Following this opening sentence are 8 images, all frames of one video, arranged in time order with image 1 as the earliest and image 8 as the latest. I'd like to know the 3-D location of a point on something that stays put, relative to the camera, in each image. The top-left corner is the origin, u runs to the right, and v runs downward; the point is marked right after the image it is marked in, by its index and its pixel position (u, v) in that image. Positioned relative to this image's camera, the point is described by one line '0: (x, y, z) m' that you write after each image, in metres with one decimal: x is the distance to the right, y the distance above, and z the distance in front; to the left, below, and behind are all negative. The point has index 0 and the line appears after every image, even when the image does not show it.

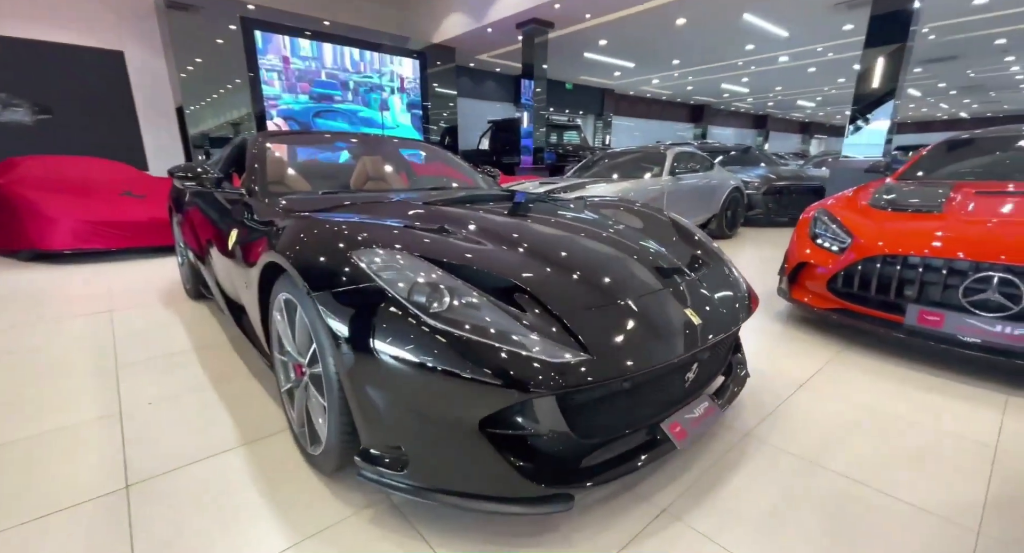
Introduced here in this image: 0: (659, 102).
0: (+5.6, +6.5, +16.6) m
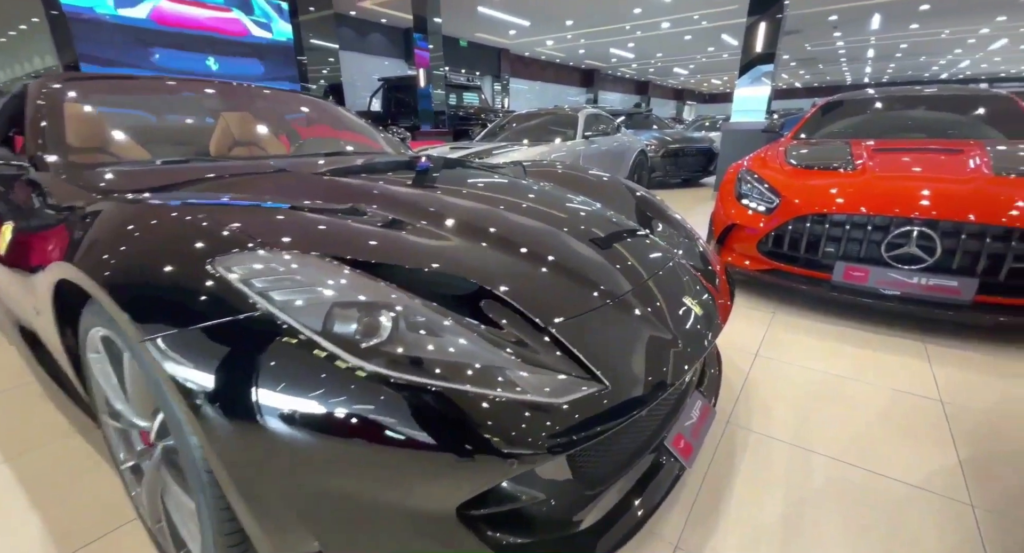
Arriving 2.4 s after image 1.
0: (+1.6, +7.9, +16.6) m
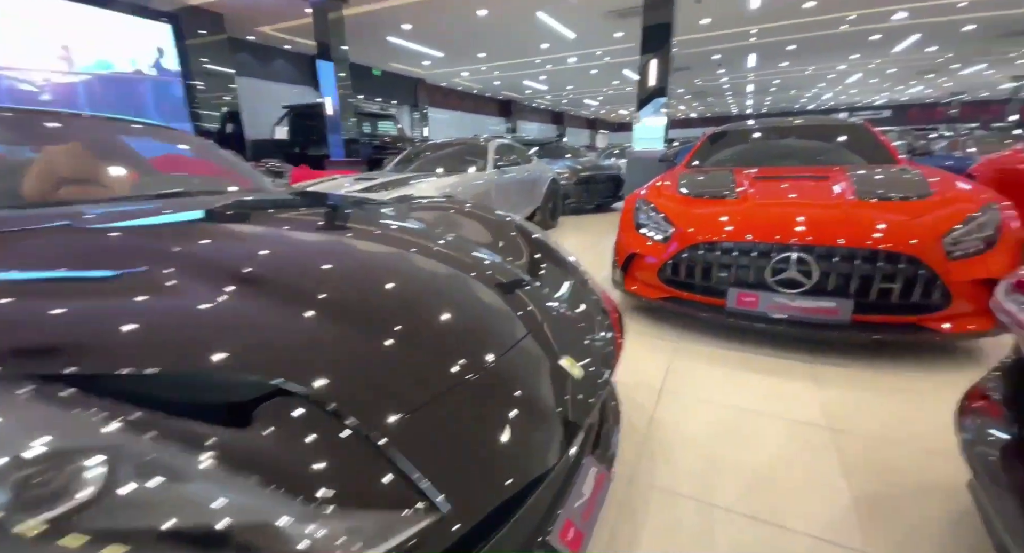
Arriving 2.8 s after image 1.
0: (-1.6, +6.9, +16.9) m
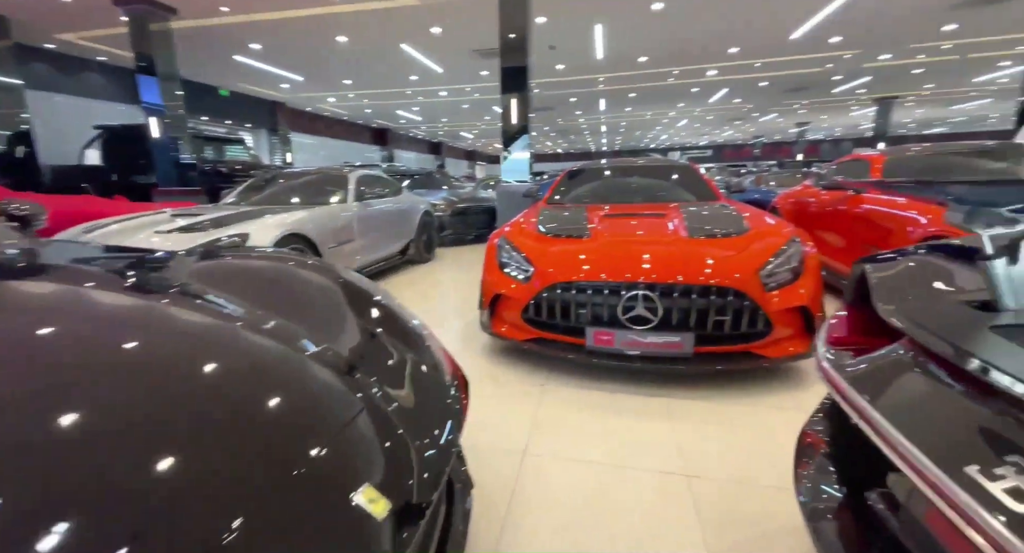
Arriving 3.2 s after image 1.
0: (-6.3, +5.6, +16.1) m
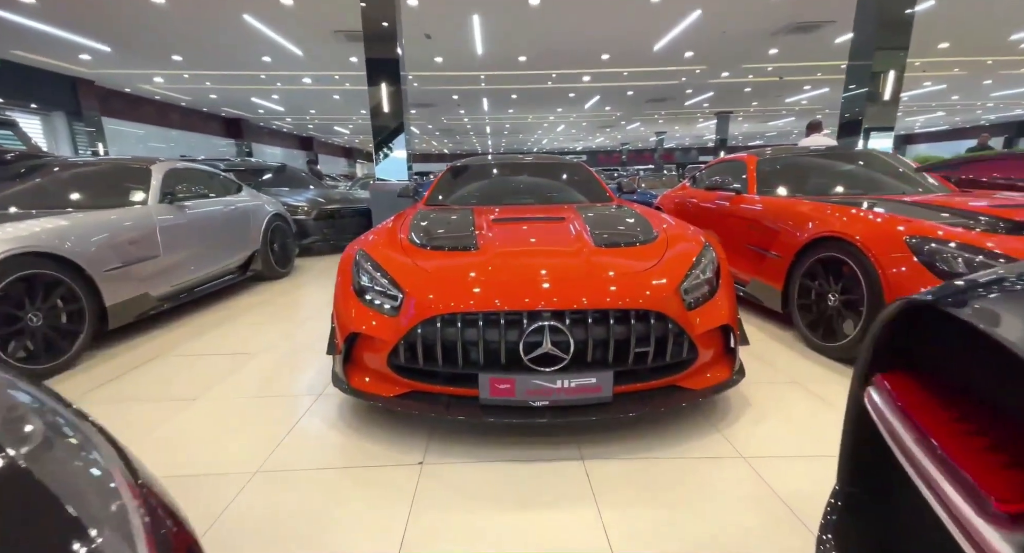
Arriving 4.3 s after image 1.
0: (-10.3, +5.1, +13.6) m
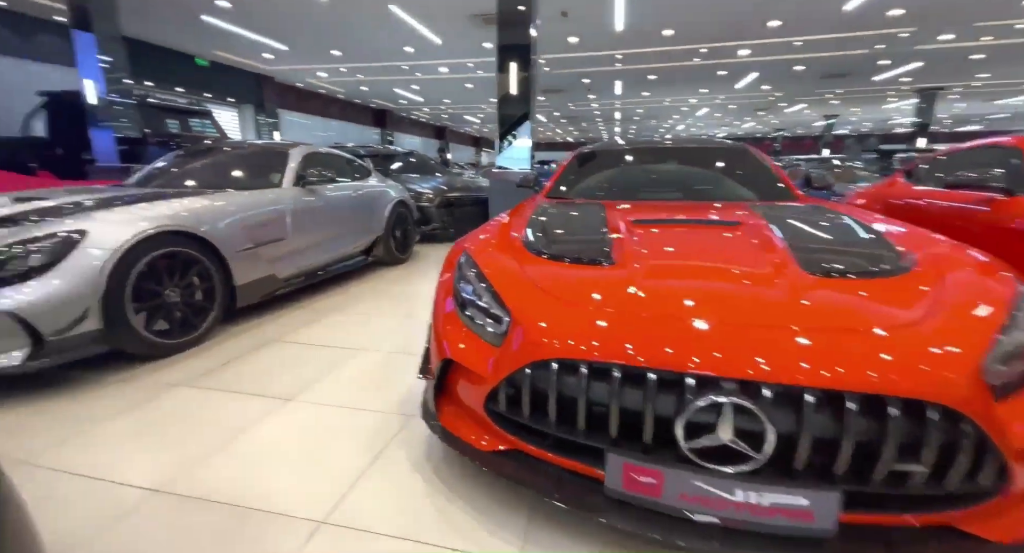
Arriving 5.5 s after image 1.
0: (-6.1, +5.9, +15.2) m
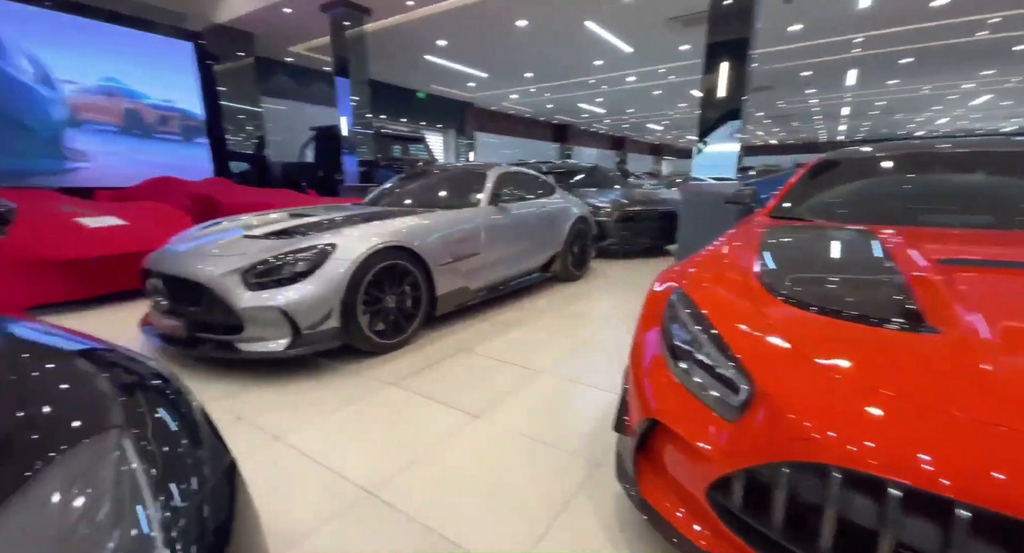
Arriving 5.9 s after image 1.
0: (+0.5, +5.7, +16.3) m
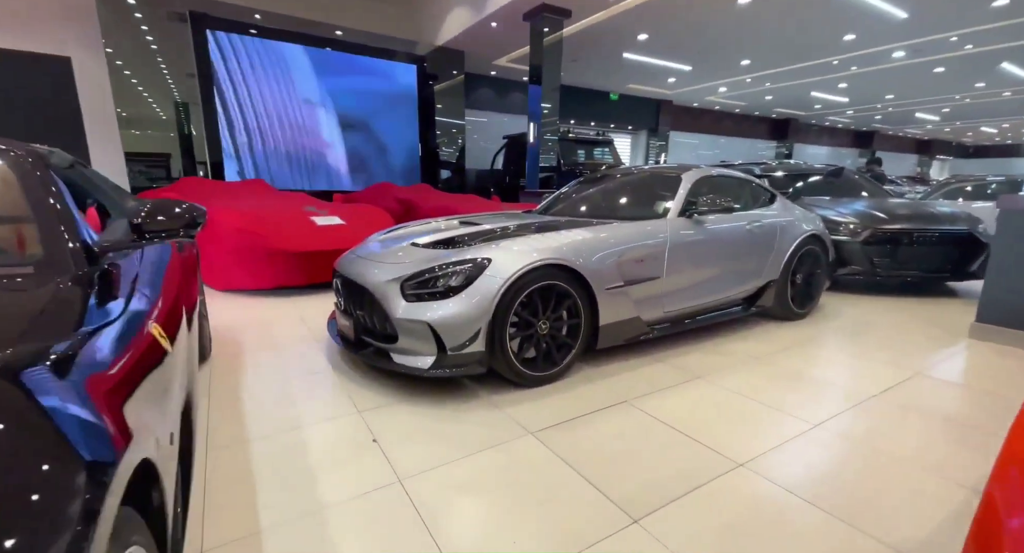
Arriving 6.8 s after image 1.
0: (+7.2, +5.0, +14.2) m
